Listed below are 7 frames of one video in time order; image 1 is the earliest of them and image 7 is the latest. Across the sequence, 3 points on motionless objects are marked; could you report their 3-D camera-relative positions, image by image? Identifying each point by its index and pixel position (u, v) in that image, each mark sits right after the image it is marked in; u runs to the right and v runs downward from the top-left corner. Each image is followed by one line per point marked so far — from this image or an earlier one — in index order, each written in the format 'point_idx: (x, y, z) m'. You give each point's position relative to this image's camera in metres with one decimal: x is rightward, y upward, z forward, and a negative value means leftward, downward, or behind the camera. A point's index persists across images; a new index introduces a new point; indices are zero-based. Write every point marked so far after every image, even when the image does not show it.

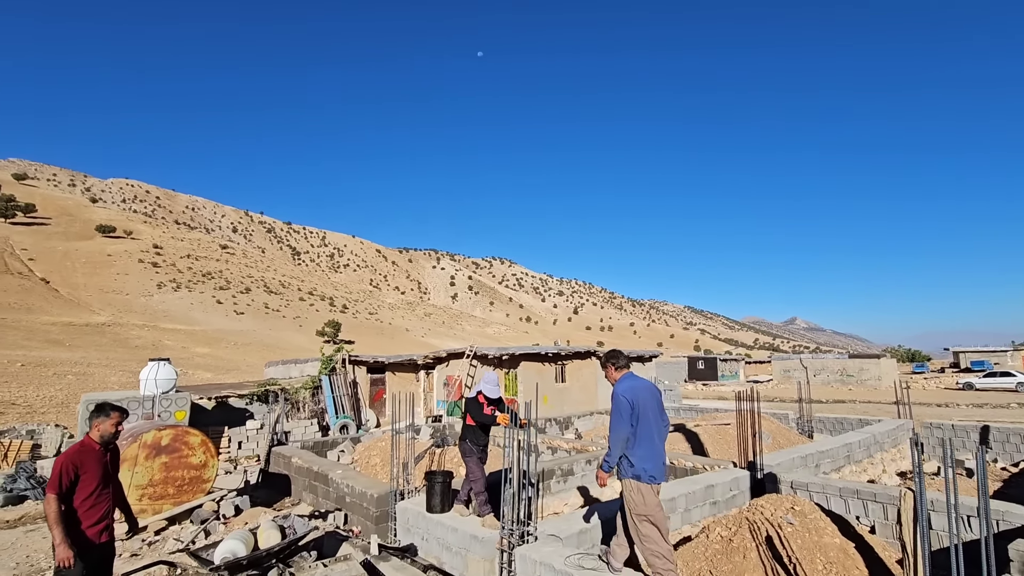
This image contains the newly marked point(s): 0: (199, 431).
0: (-4.6, -2.1, +7.6) m
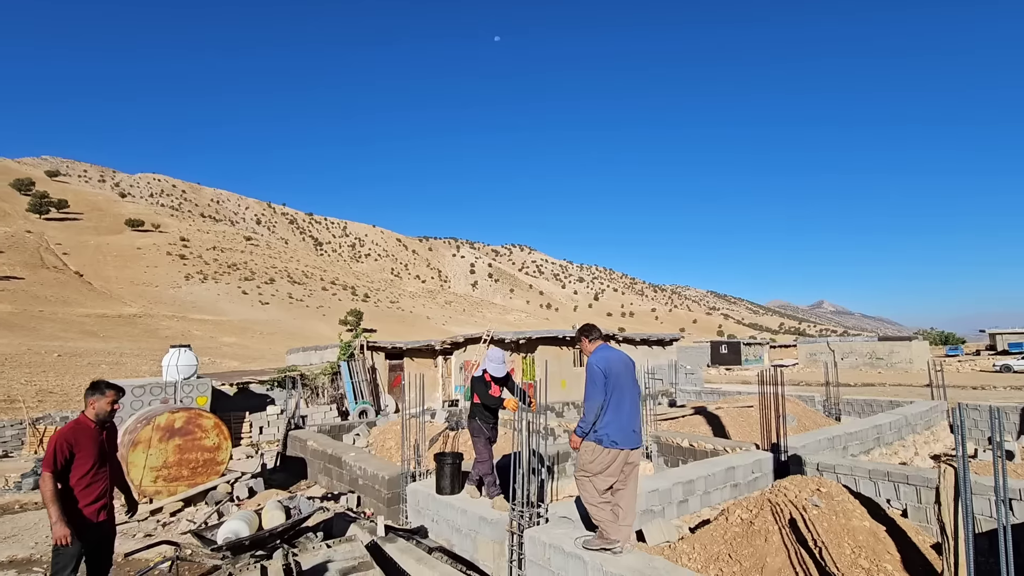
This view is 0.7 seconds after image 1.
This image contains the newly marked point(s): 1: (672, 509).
0: (-4.4, -1.9, +7.6) m
1: (+1.9, -2.6, +6.0) m
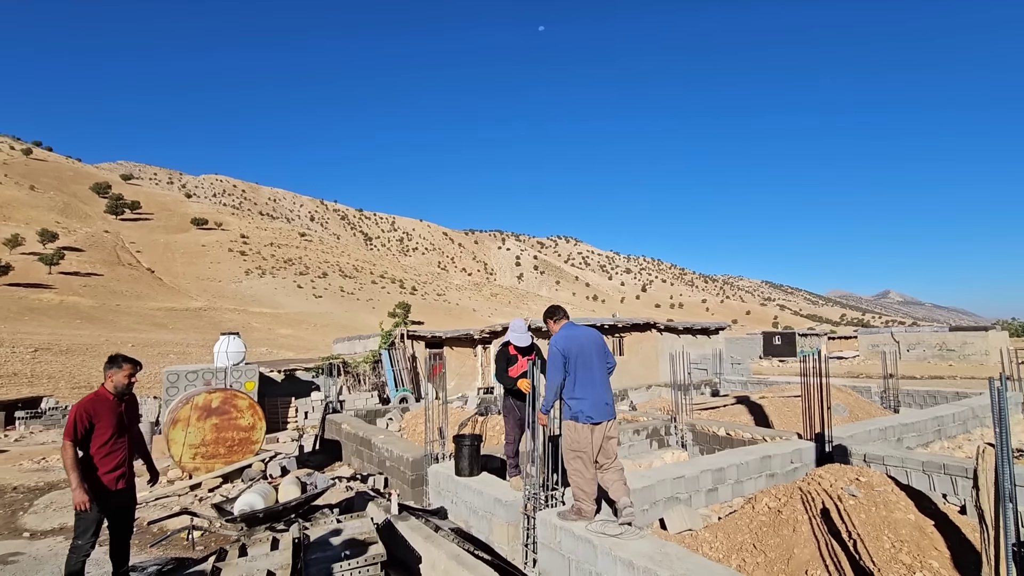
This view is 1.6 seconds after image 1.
0: (-4.1, -1.6, +7.9) m
1: (+2.1, -2.3, +5.7) m
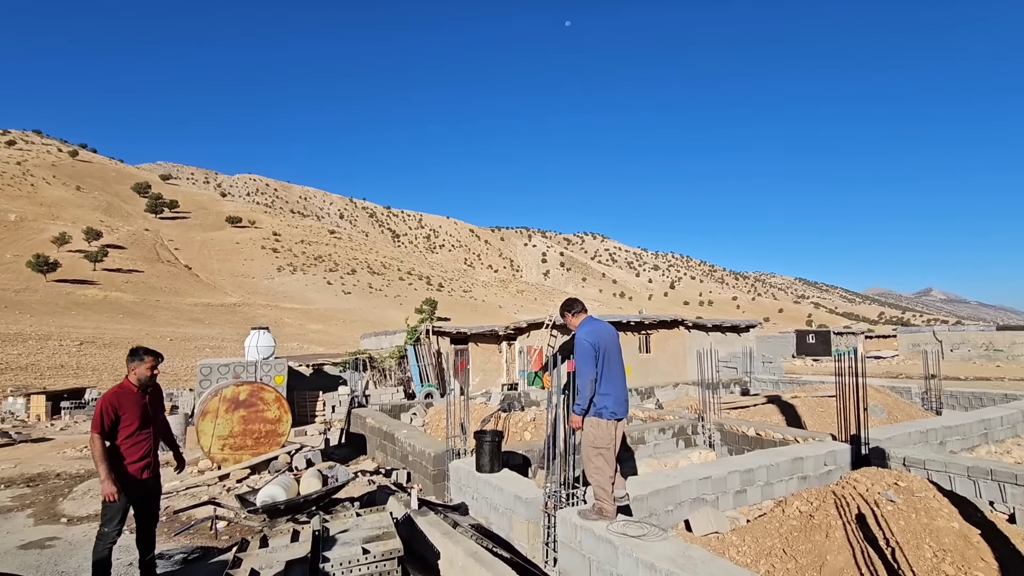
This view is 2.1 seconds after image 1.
0: (-3.7, -1.5, +8.0) m
1: (+2.3, -2.3, +5.5) m
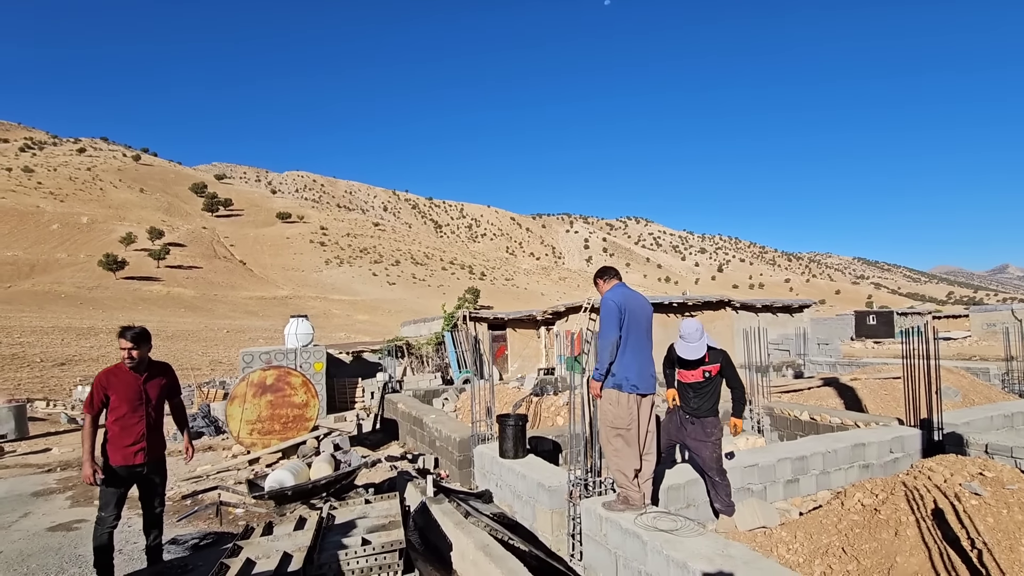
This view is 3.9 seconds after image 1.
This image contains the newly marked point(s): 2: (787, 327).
0: (-3.3, -1.3, +7.9) m
1: (+2.5, -1.9, +5.0) m
2: (+9.9, -1.4, +18.7) m
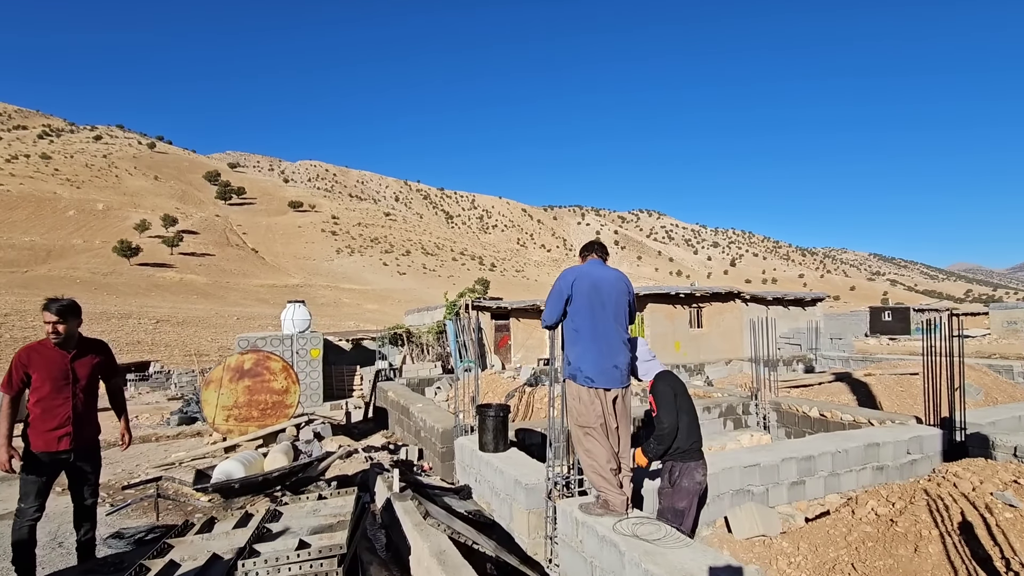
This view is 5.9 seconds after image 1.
0: (-3.4, -1.0, +7.5) m
1: (+2.3, -1.8, +4.5) m
2: (+10.0, -1.1, +18.0) m
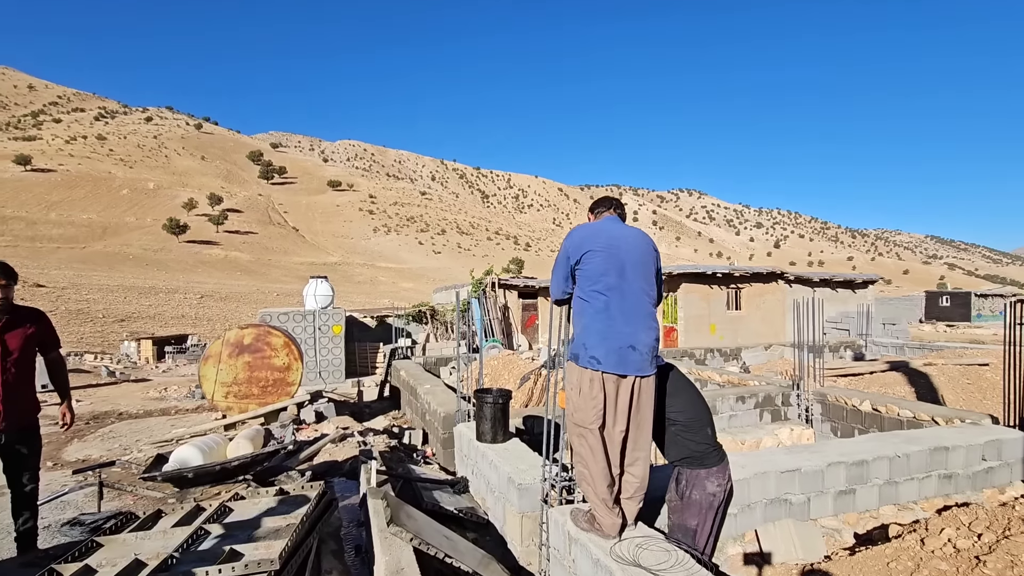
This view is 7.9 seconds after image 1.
0: (-3.3, -0.6, +7.2) m
1: (+2.3, -1.6, +3.8) m
2: (+10.8, -0.5, +16.7) m
